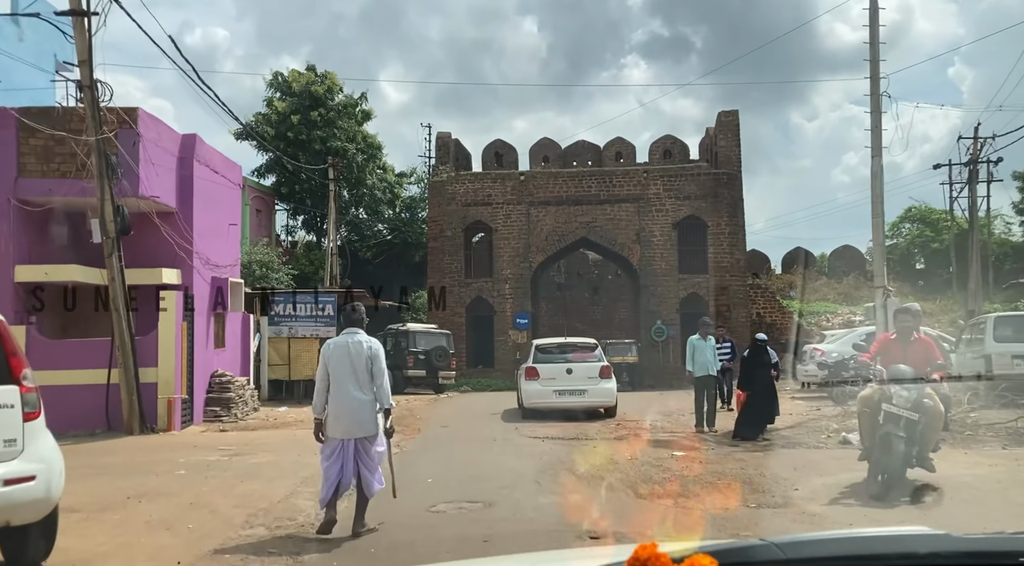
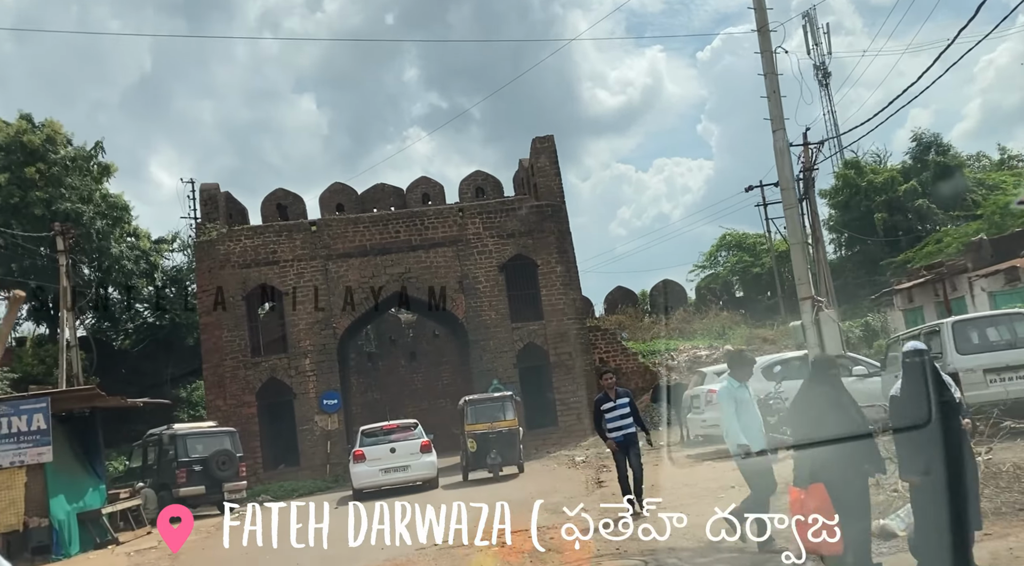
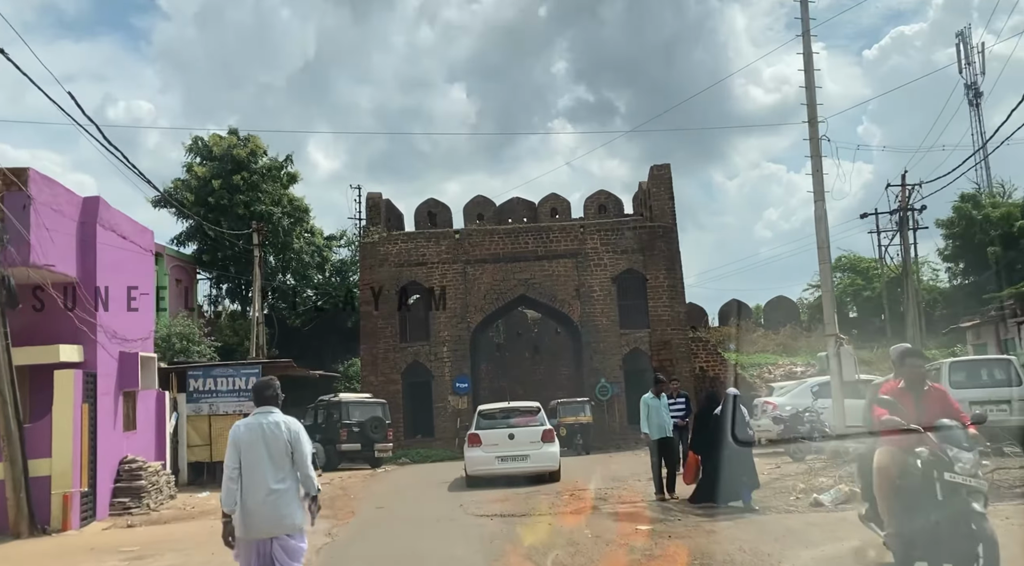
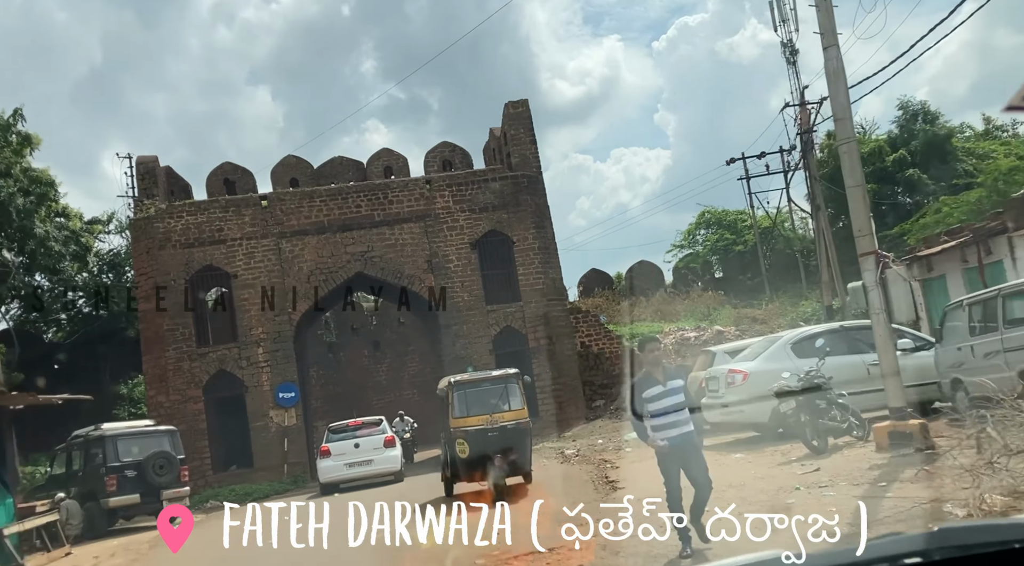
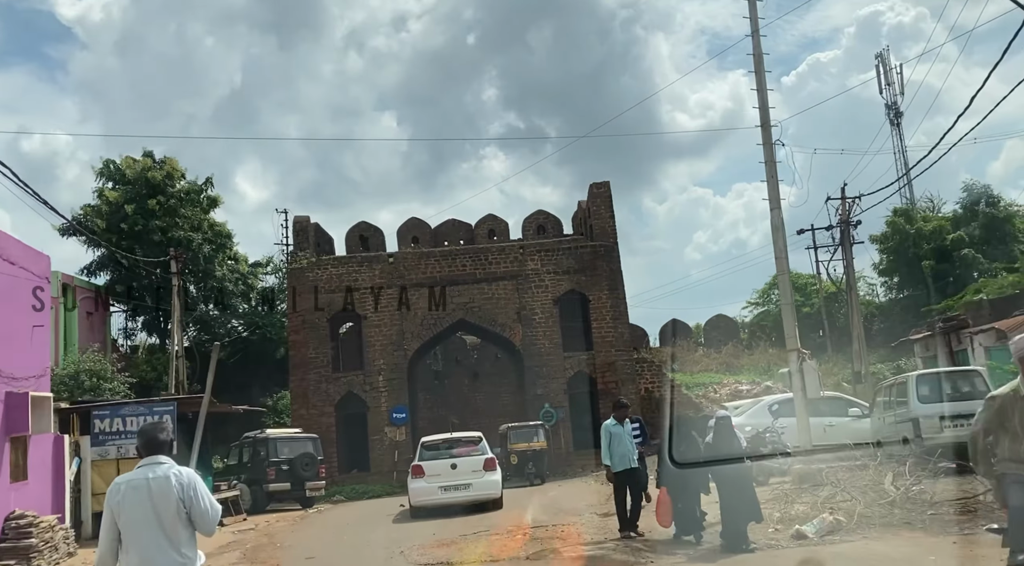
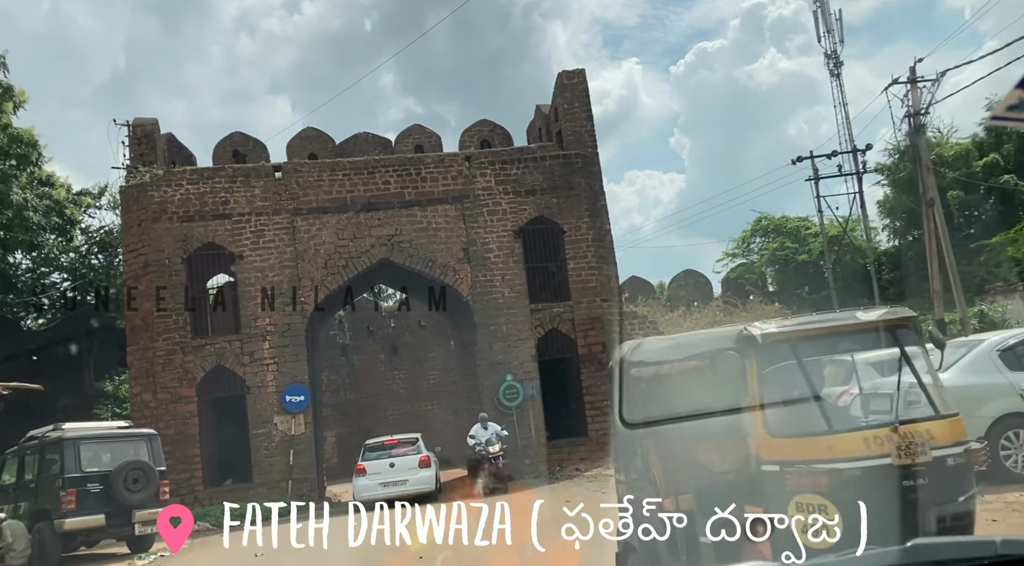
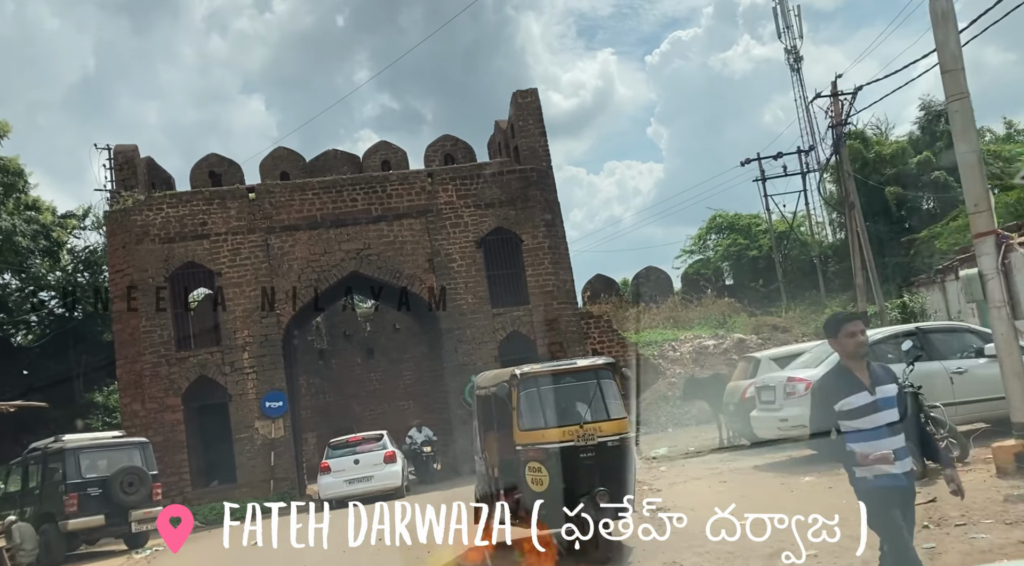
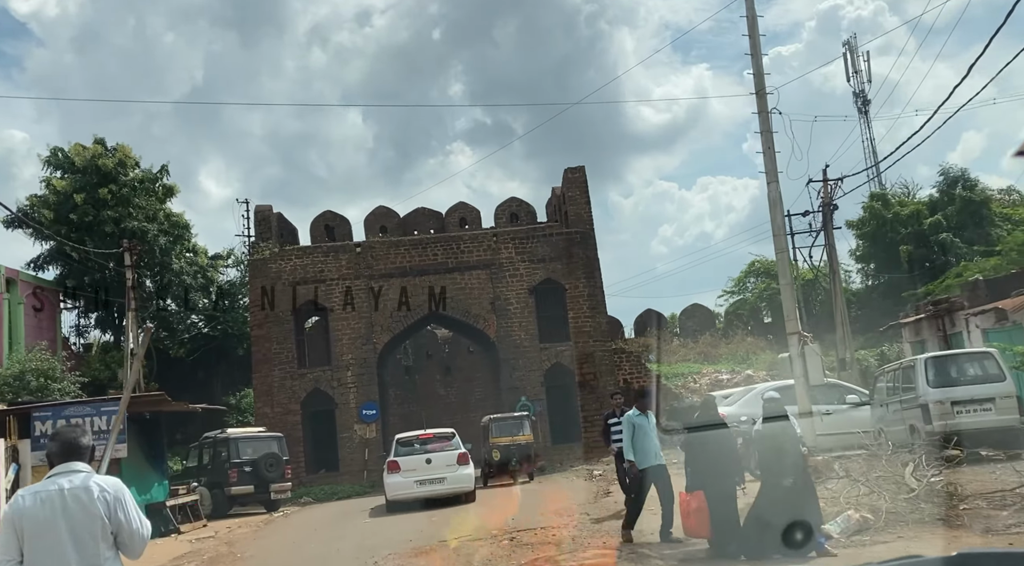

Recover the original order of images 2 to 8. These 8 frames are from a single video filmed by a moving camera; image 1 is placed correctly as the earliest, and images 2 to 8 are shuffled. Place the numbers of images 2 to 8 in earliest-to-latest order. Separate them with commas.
3, 5, 8, 2, 4, 7, 6
